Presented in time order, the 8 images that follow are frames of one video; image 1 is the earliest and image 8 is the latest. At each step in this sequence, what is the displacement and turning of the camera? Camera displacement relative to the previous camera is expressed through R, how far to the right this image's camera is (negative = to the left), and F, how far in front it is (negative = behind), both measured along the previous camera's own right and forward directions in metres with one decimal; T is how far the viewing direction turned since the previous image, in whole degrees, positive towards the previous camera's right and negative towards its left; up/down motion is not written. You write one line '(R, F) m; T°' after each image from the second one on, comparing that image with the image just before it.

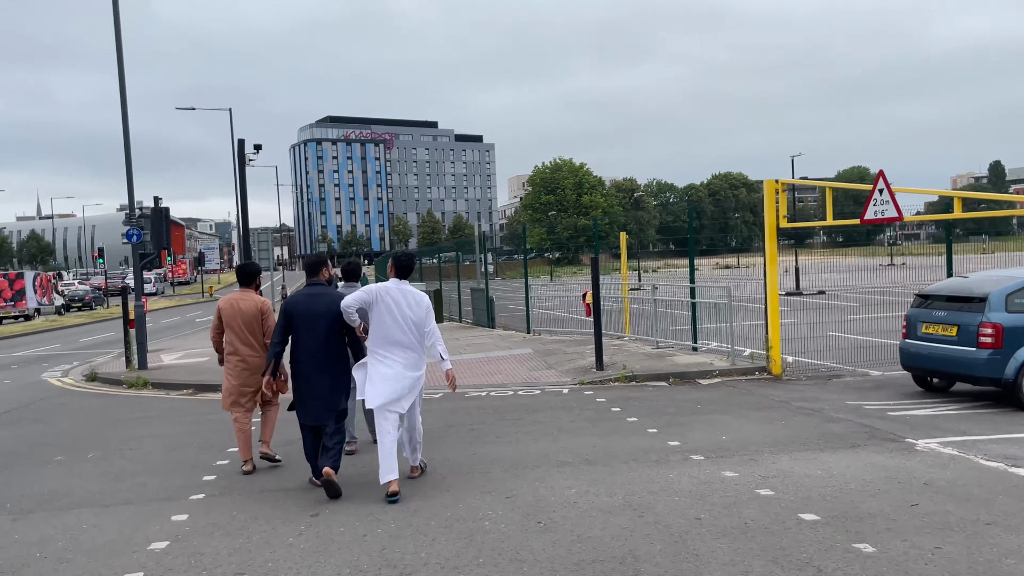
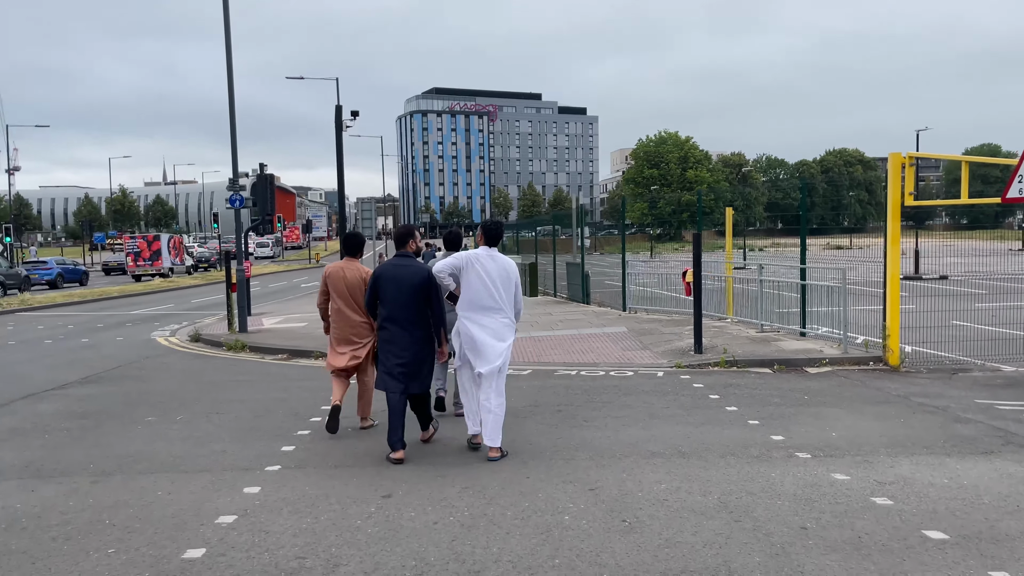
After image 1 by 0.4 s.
(0.0, +0.4) m; -7°
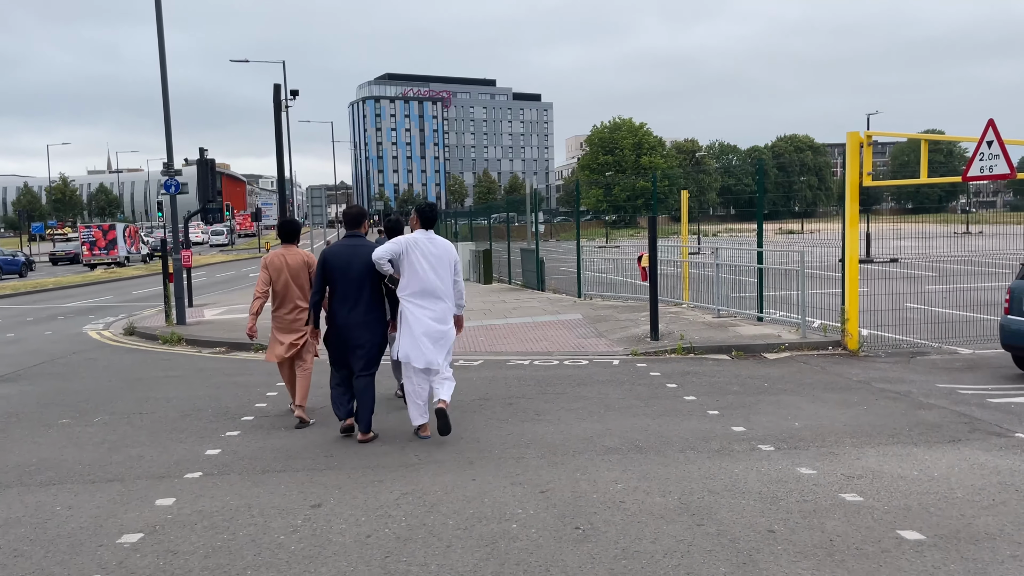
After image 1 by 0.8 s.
(+0.1, +0.4) m; +3°
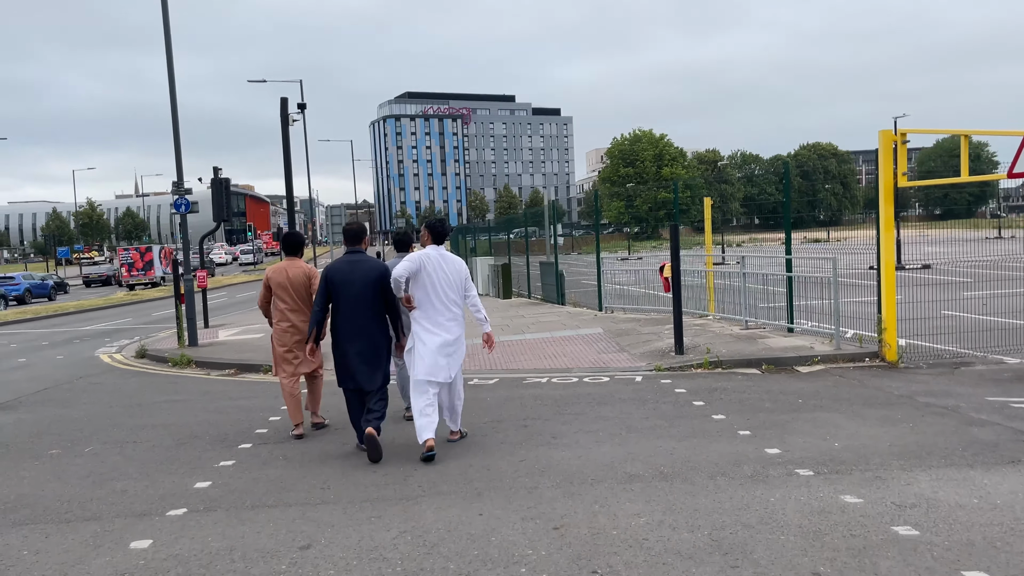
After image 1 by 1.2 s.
(+0.1, +0.4) m; -2°
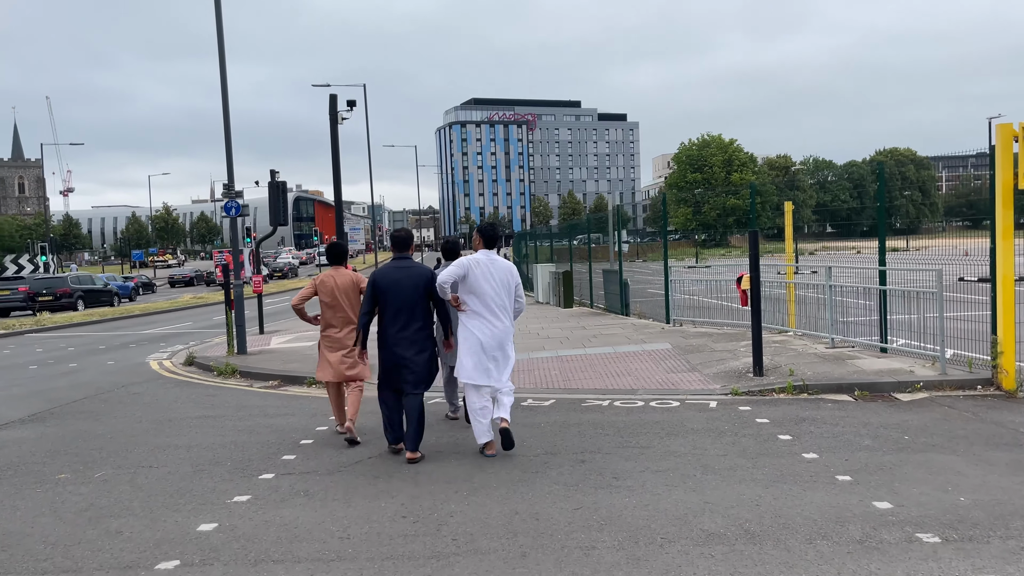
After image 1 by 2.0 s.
(0.0, +0.8) m; -5°
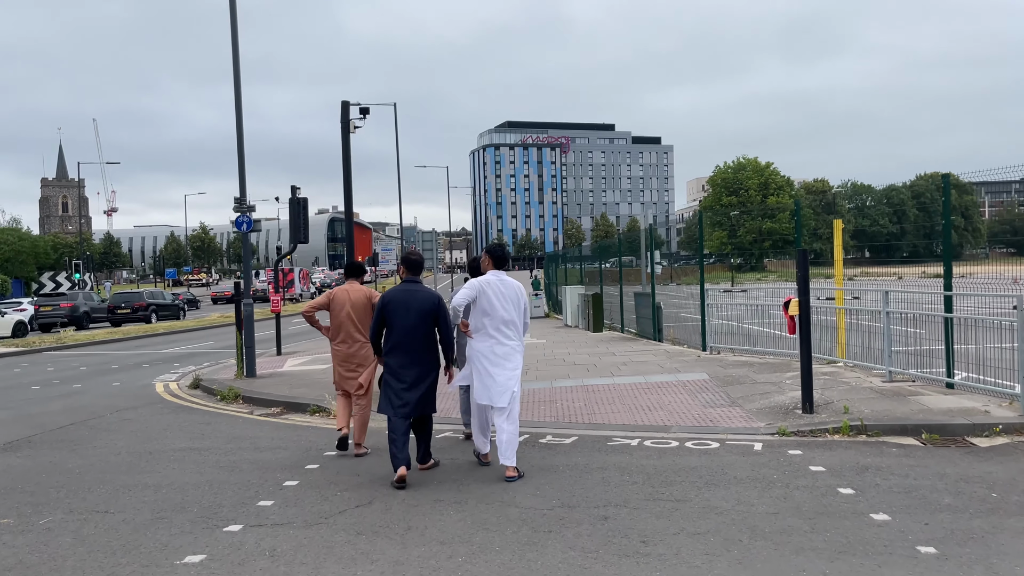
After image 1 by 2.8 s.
(+0.1, +0.8) m; -2°
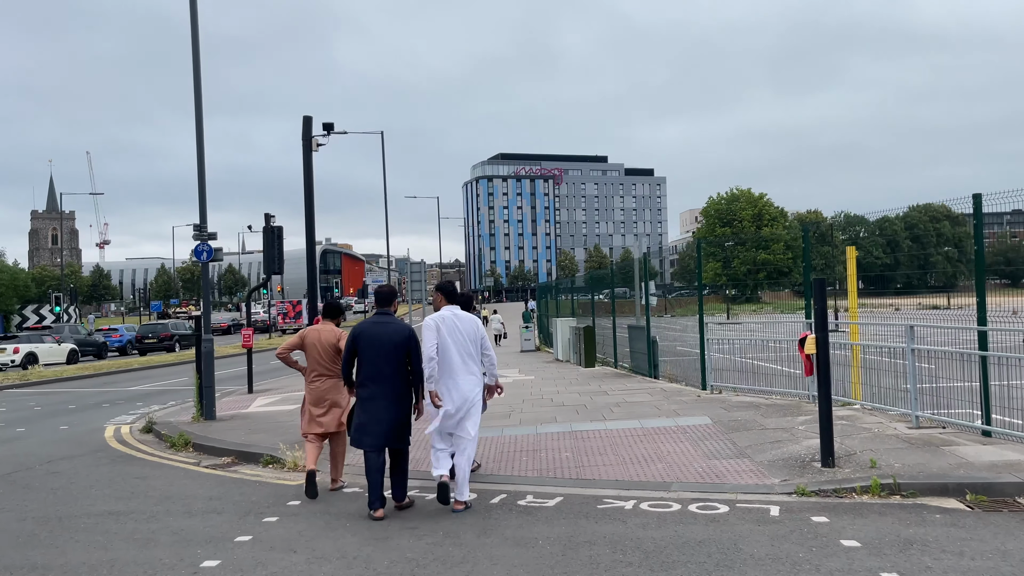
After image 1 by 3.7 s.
(+0.2, +1.0) m; 0°
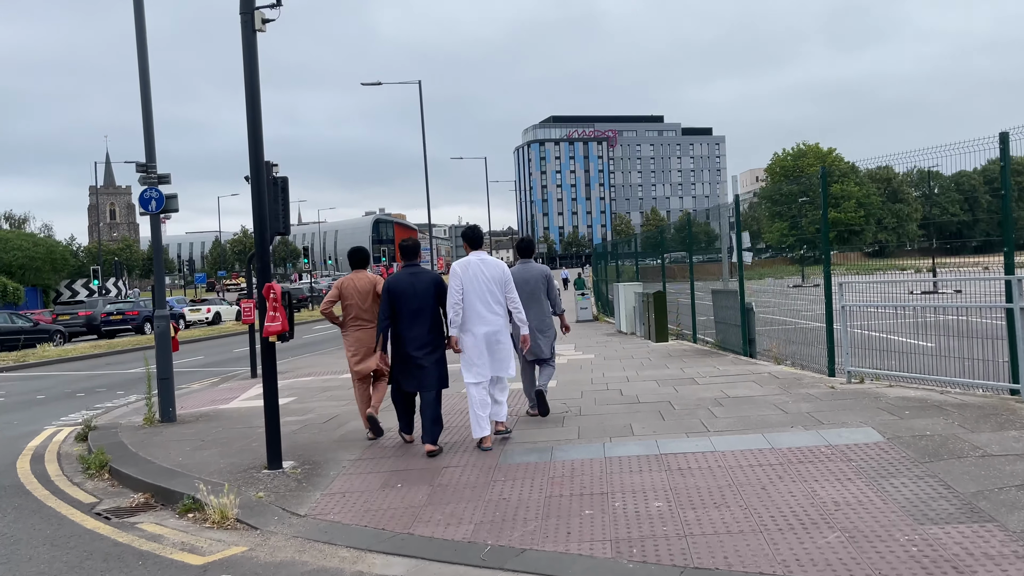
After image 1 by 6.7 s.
(0.0, +3.1) m; -4°
